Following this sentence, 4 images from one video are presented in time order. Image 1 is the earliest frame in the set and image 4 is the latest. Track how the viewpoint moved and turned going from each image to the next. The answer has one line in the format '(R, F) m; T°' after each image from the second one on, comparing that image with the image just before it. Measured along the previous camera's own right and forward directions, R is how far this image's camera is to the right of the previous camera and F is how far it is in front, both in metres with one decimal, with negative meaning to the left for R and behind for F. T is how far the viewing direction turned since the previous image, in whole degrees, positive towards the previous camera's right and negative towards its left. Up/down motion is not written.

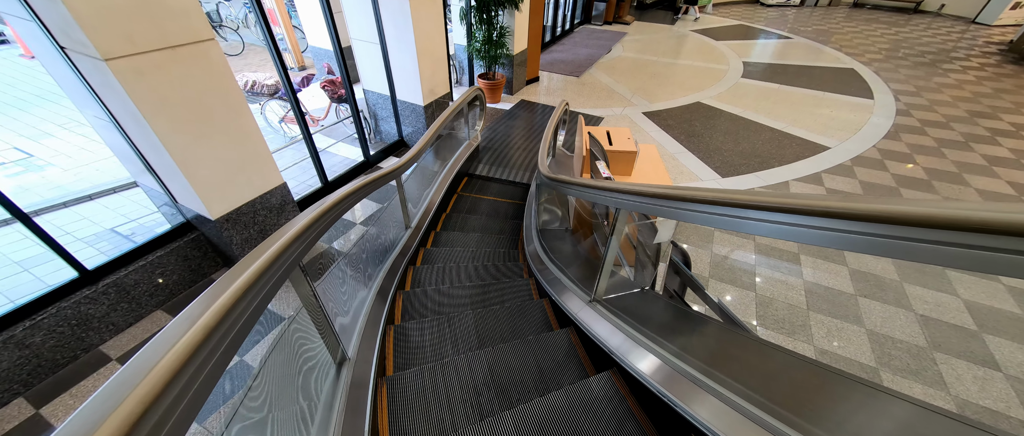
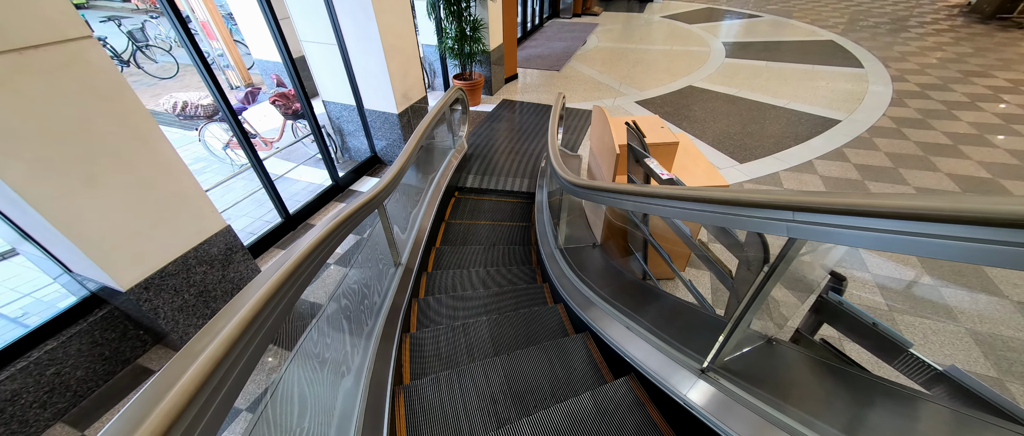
(-0.2, +0.5) m; +4°
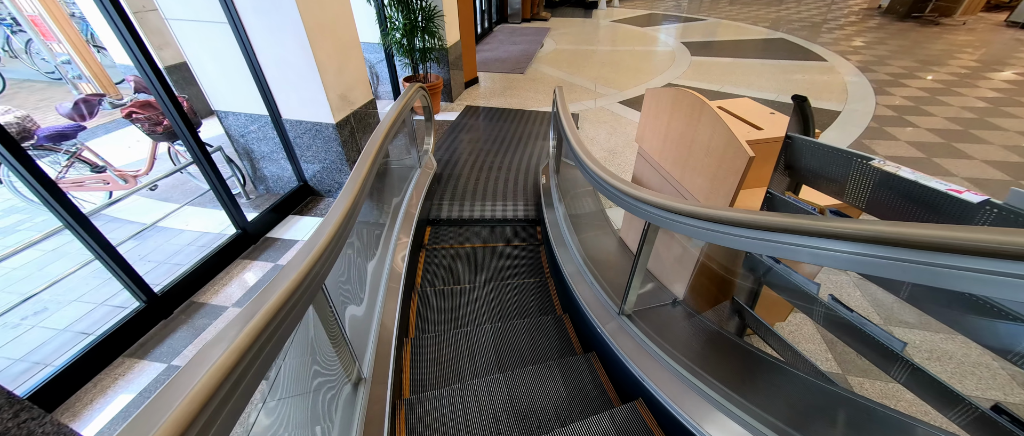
(-0.3, +0.9) m; +9°
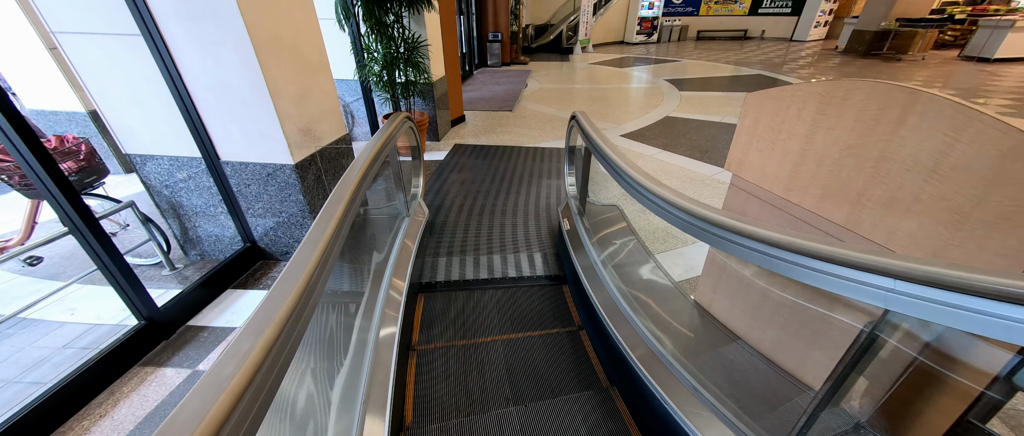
(-0.2, +0.6) m; +4°
